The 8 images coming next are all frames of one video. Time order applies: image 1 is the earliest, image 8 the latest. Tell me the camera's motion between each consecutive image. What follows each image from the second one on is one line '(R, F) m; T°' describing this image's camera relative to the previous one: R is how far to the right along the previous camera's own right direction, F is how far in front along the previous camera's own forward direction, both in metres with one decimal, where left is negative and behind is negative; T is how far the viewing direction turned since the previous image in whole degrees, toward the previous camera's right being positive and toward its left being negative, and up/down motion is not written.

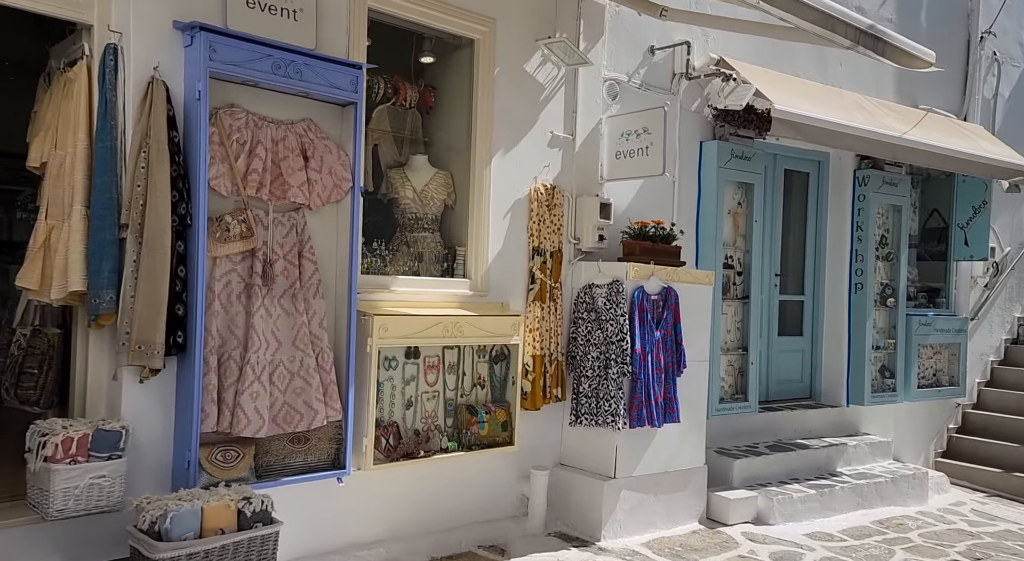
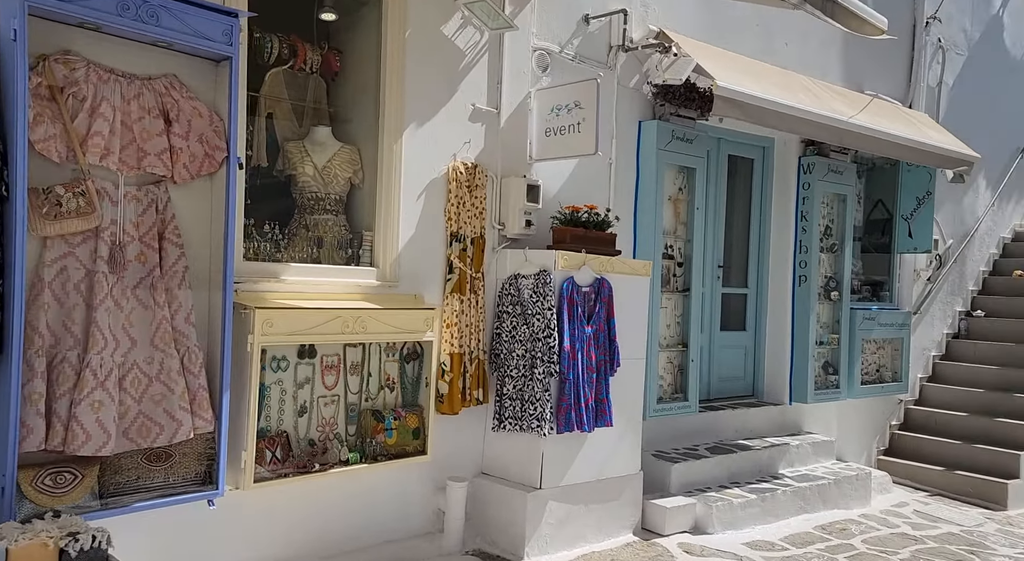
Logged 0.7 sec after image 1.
(+0.1, +0.4) m; +3°
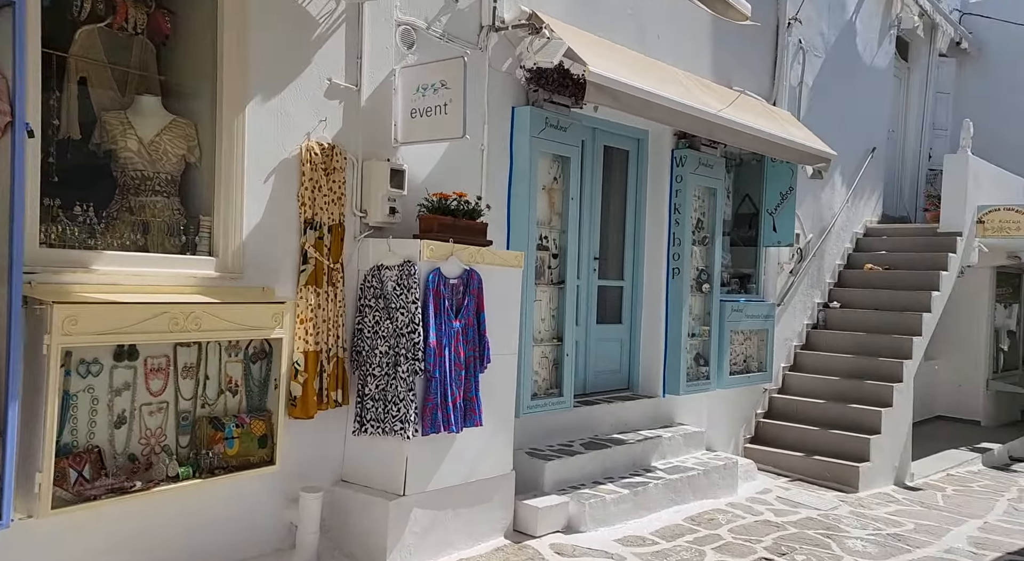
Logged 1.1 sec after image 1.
(+0.1, +0.2) m; +8°
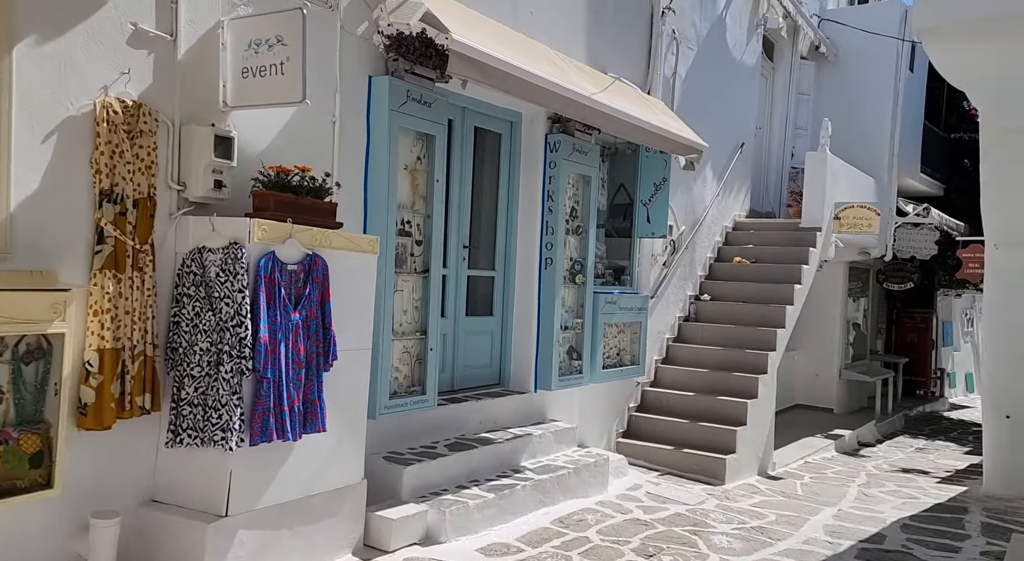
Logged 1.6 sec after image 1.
(+0.1, +0.4) m; +8°
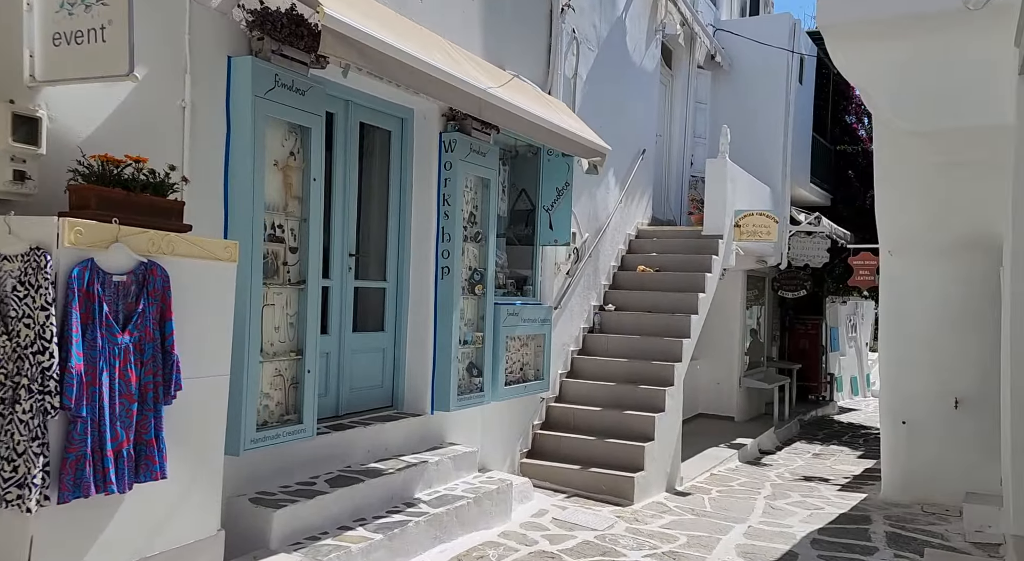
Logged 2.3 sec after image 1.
(+0.1, +0.5) m; +6°
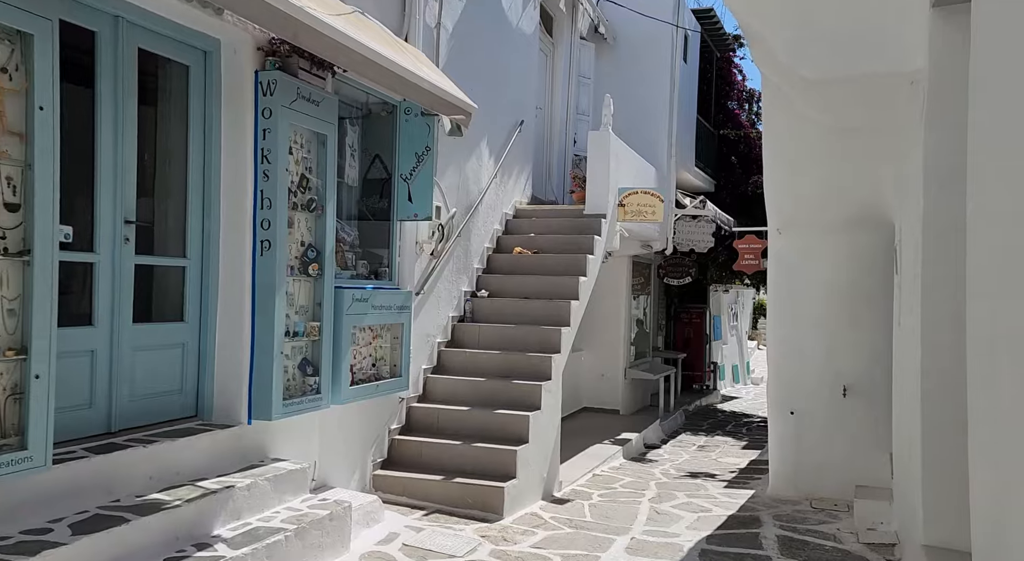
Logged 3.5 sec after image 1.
(+0.3, +1.1) m; +7°
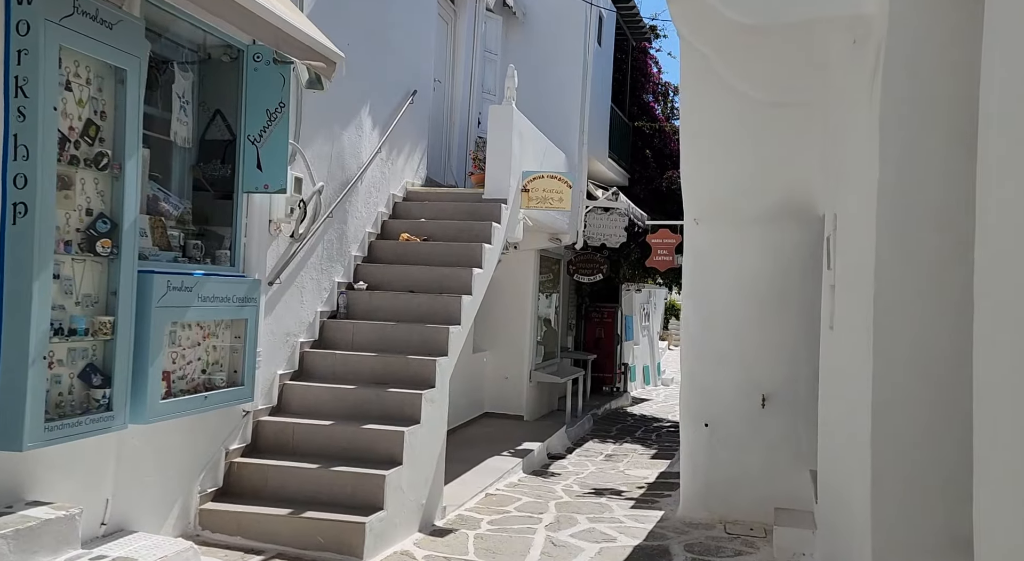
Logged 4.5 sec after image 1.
(+0.3, +1.2) m; +5°
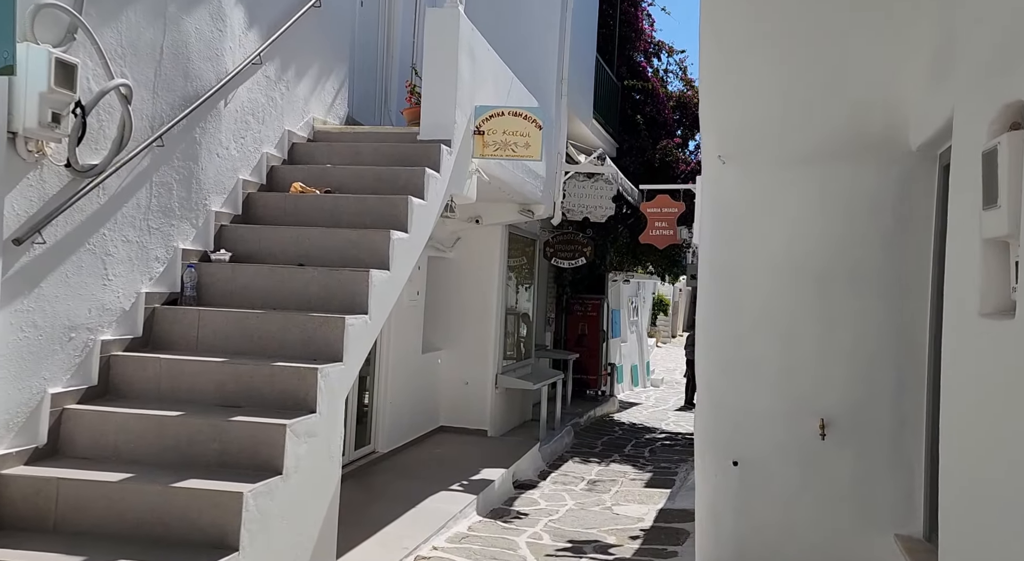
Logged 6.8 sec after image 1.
(+0.3, +2.5) m; +1°
